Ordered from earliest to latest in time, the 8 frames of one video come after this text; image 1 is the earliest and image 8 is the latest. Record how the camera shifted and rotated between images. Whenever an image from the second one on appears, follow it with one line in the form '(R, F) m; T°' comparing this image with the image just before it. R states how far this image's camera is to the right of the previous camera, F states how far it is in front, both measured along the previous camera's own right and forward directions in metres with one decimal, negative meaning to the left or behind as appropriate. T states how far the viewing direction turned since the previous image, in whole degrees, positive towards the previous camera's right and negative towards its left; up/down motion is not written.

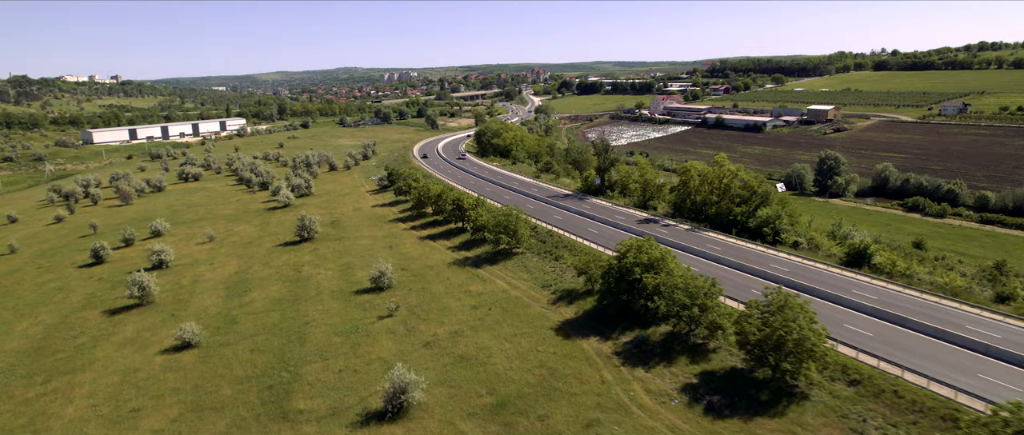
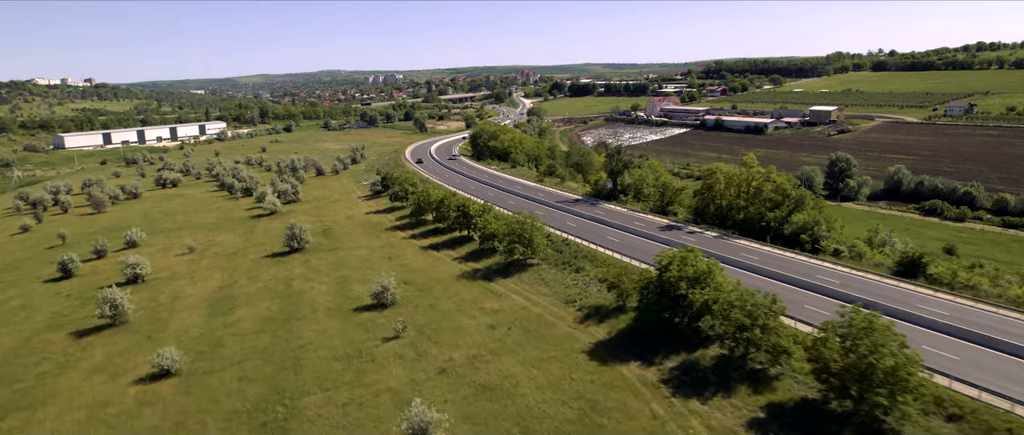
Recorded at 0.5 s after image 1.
(-1.8, +4.7) m; +1°
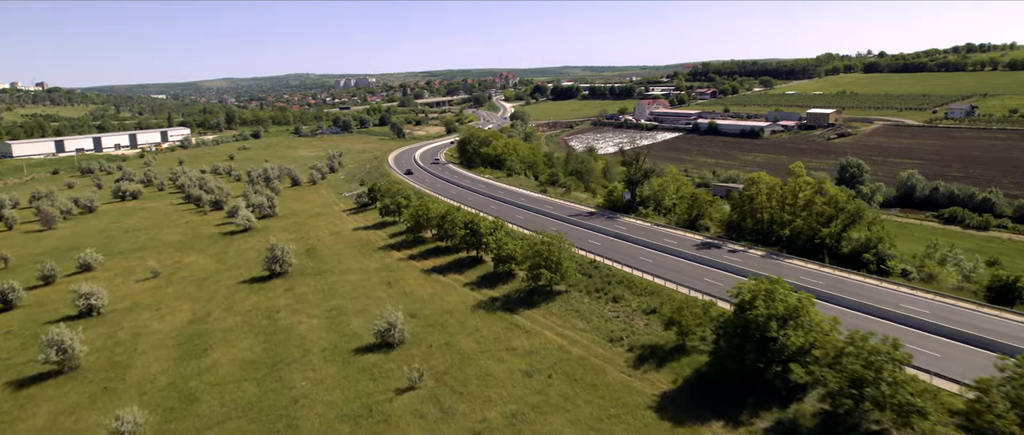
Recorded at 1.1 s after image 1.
(-2.7, +6.5) m; +2°
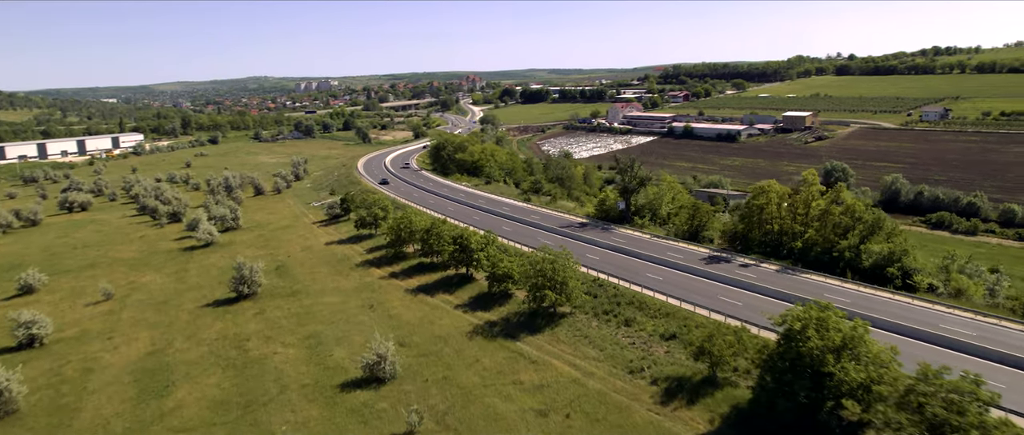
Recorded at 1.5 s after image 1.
(-1.7, +3.7) m; +3°
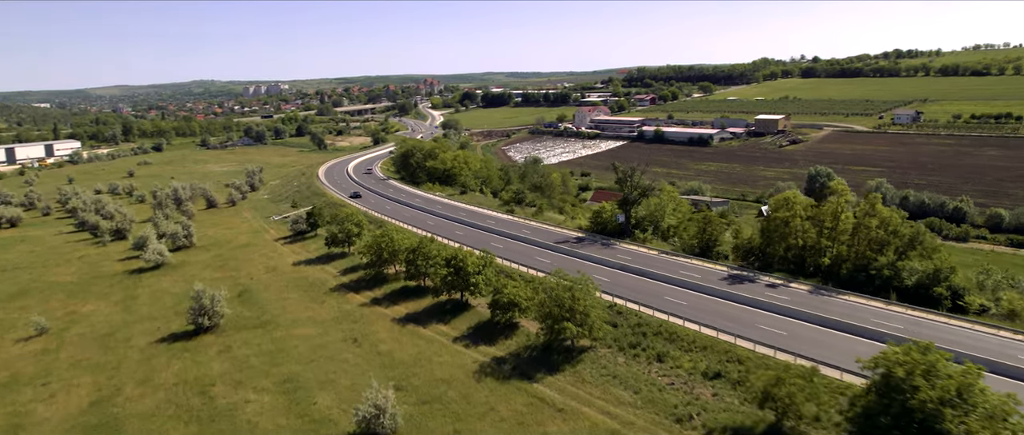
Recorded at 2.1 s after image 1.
(-2.3, +4.8) m; +4°
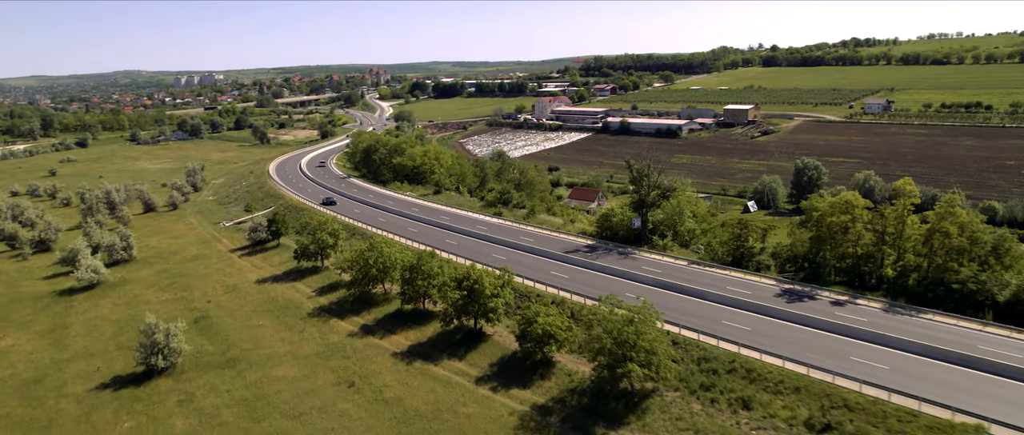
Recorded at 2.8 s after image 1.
(-3.2, +6.2) m; +4°
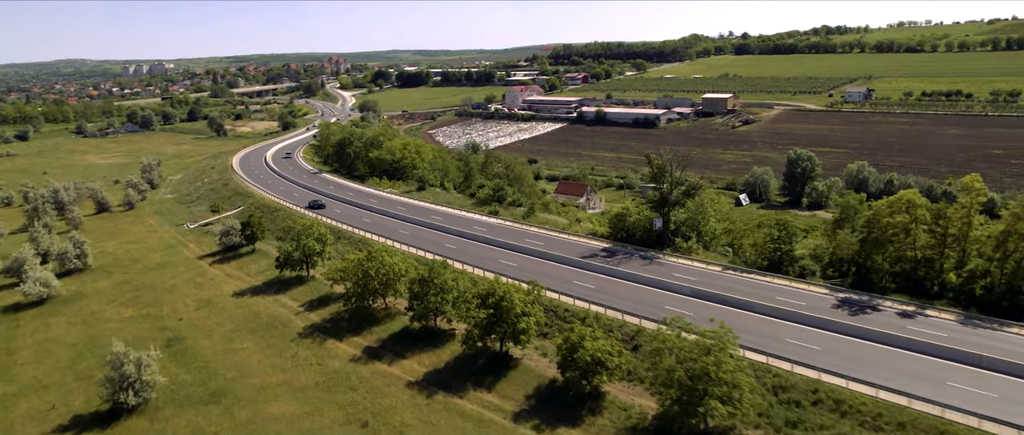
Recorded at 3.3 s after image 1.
(-2.5, +4.2) m; +3°
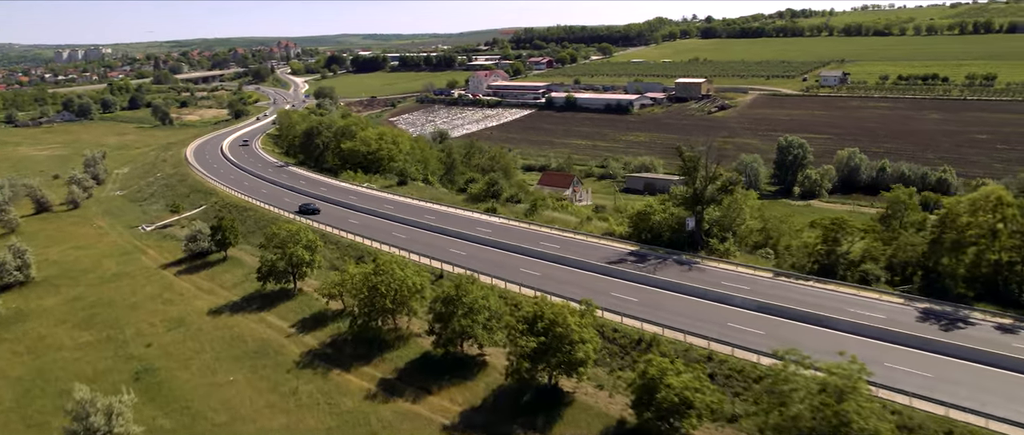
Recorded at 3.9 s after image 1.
(-2.8, +4.5) m; +4°
